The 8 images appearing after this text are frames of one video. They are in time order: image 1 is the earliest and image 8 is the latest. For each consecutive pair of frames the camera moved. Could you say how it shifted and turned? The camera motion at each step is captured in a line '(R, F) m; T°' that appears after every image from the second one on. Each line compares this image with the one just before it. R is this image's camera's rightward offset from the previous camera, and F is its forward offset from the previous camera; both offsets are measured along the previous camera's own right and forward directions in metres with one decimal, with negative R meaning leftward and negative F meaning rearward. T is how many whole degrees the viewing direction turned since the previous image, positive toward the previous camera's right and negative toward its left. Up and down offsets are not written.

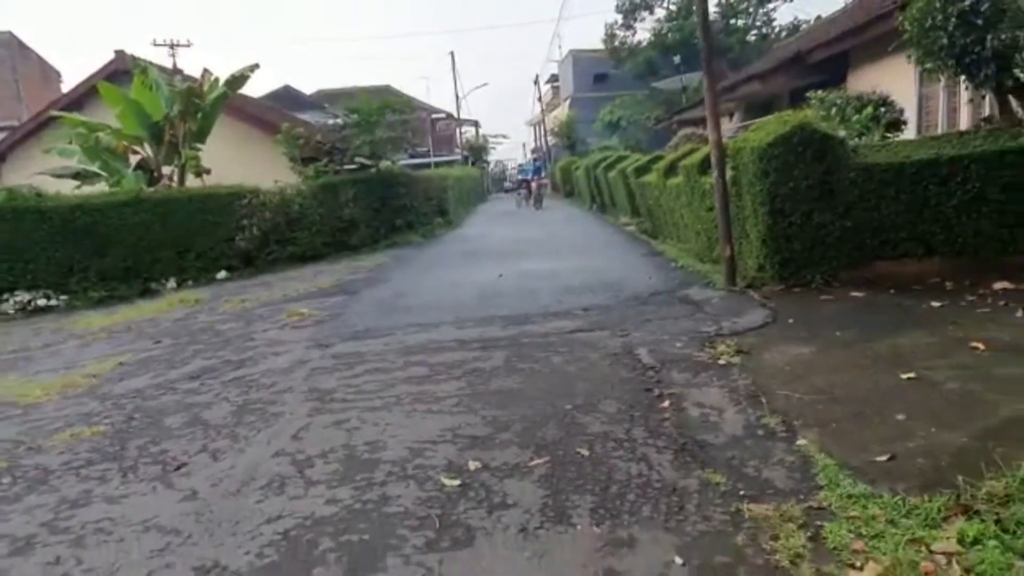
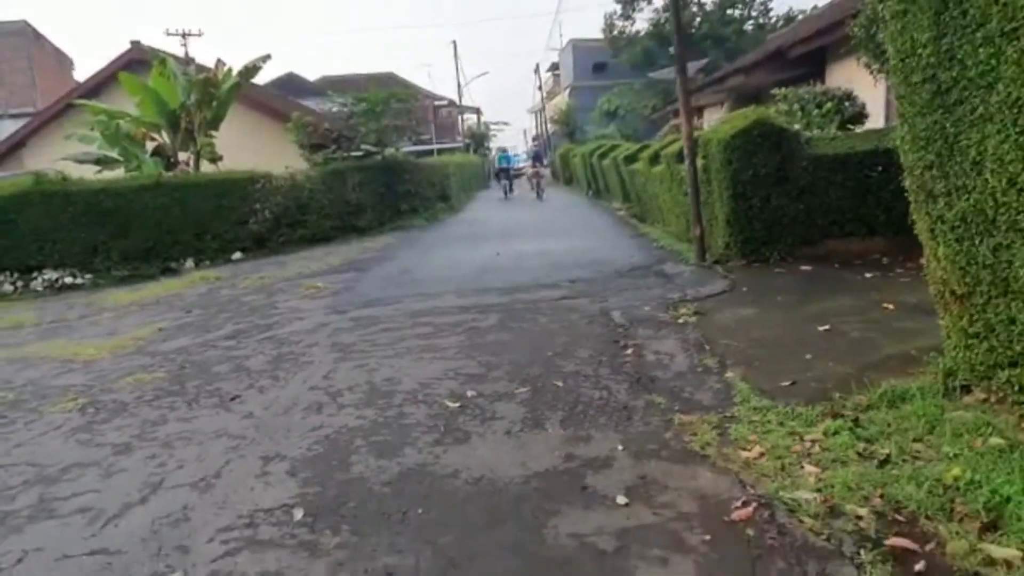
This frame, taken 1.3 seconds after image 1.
(+0.1, -1.1) m; 0°
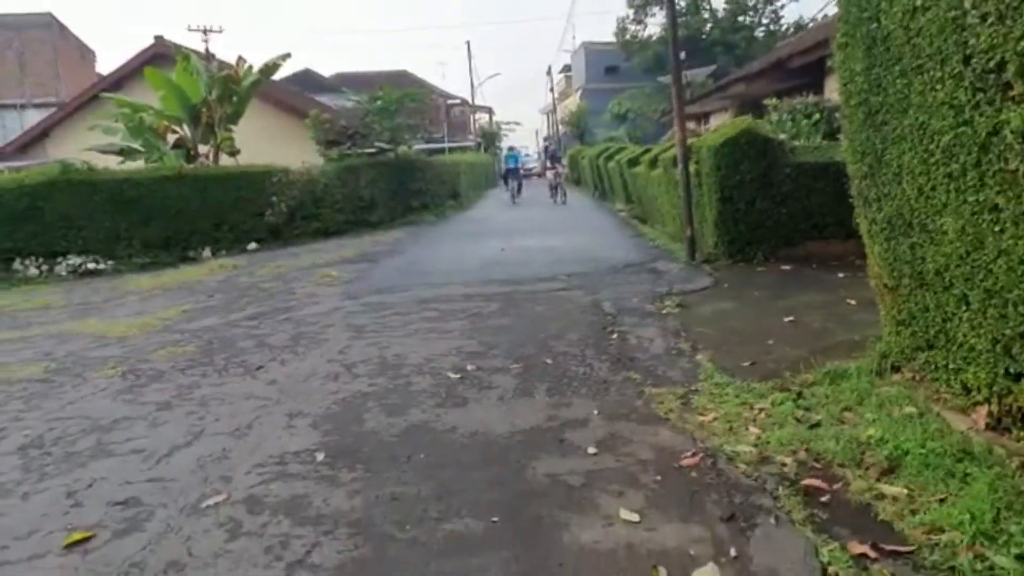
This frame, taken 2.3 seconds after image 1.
(+0.1, -0.7) m; -1°
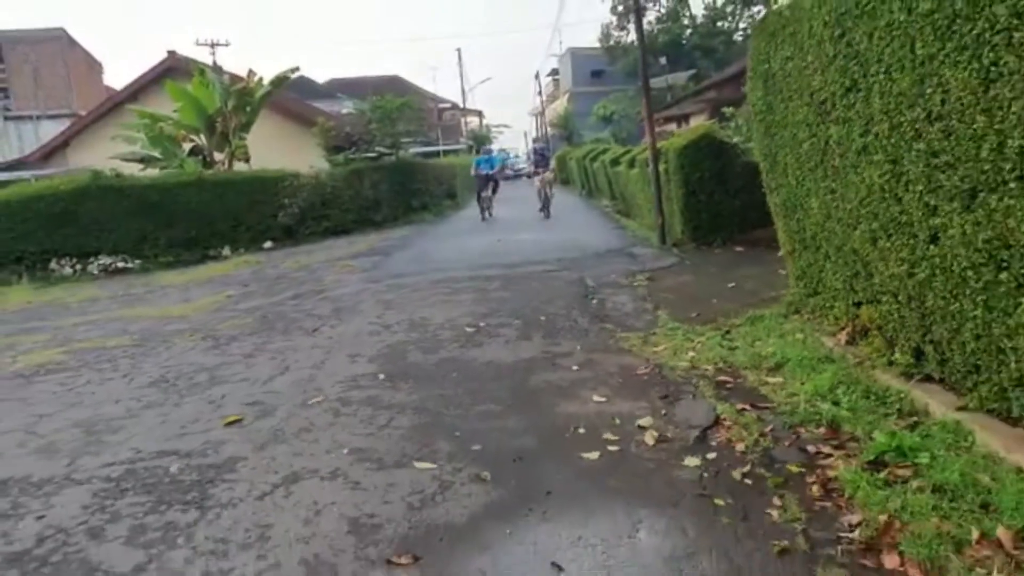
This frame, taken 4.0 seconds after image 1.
(-0.1, -1.8) m; +1°
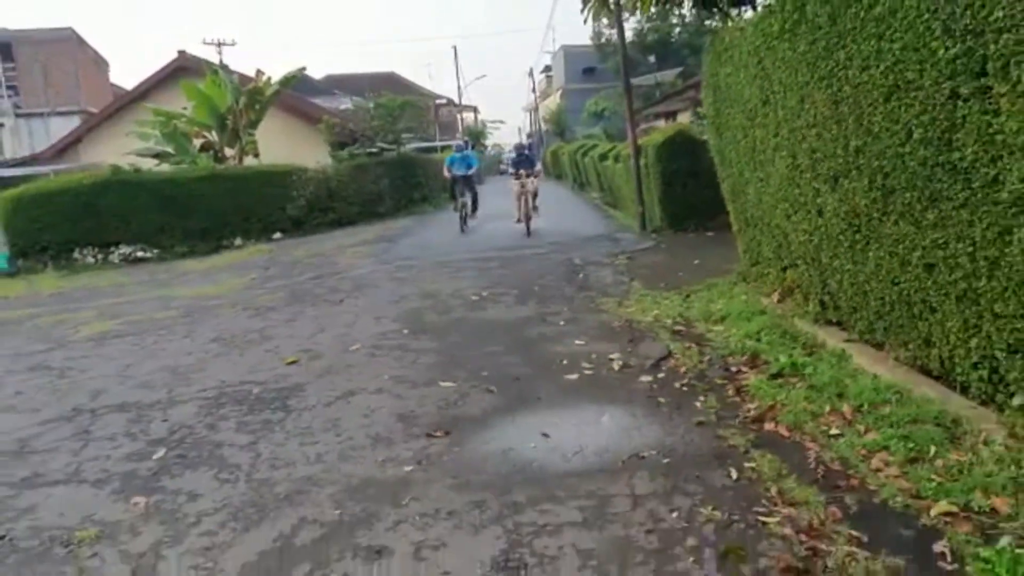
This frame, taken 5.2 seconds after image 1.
(0.0, -1.5) m; 0°
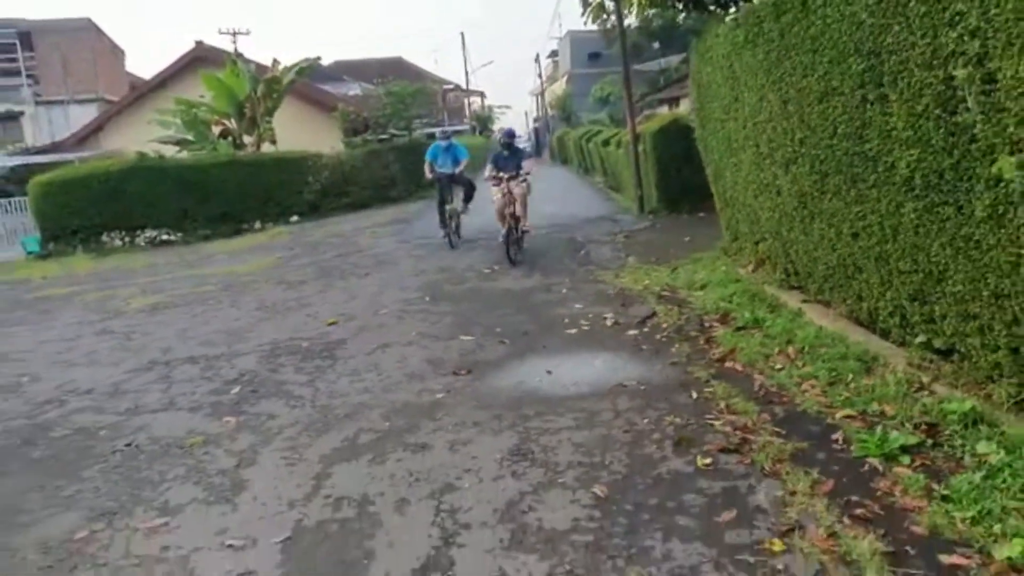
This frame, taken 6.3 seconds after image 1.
(0.0, -1.1) m; -1°
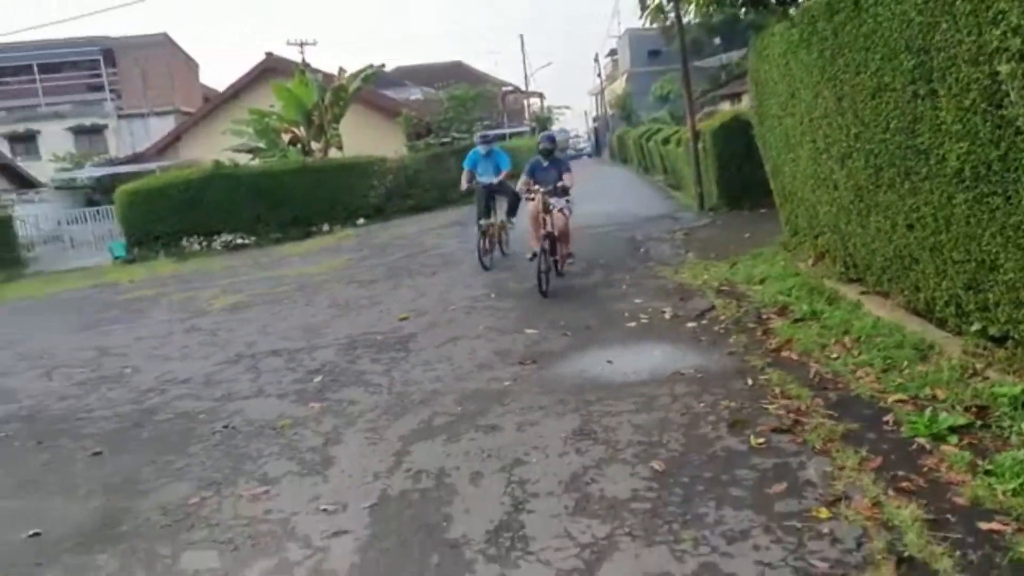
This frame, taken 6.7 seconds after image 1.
(0.0, -0.3) m; -5°
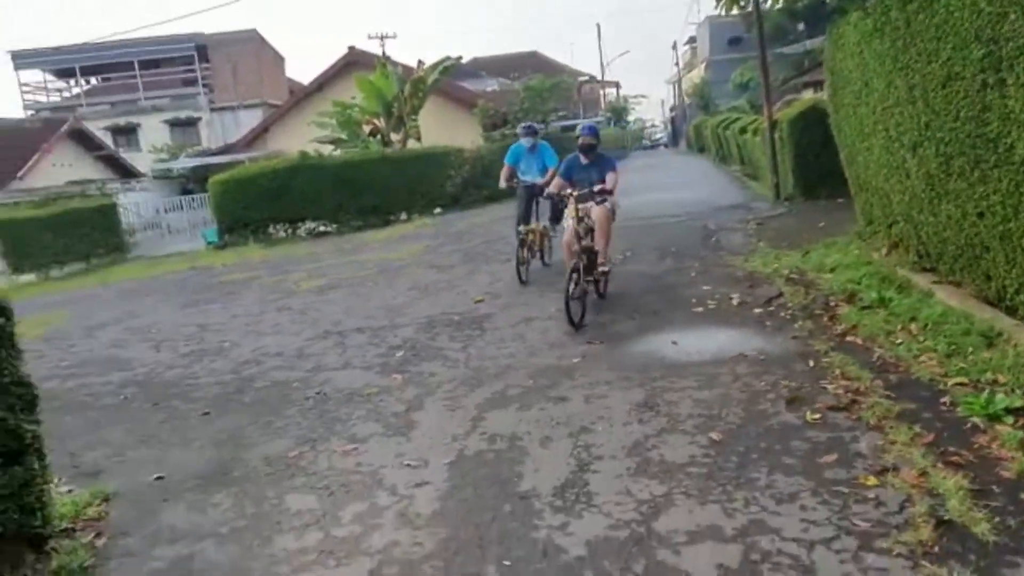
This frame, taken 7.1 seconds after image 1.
(0.0, -0.3) m; -6°
